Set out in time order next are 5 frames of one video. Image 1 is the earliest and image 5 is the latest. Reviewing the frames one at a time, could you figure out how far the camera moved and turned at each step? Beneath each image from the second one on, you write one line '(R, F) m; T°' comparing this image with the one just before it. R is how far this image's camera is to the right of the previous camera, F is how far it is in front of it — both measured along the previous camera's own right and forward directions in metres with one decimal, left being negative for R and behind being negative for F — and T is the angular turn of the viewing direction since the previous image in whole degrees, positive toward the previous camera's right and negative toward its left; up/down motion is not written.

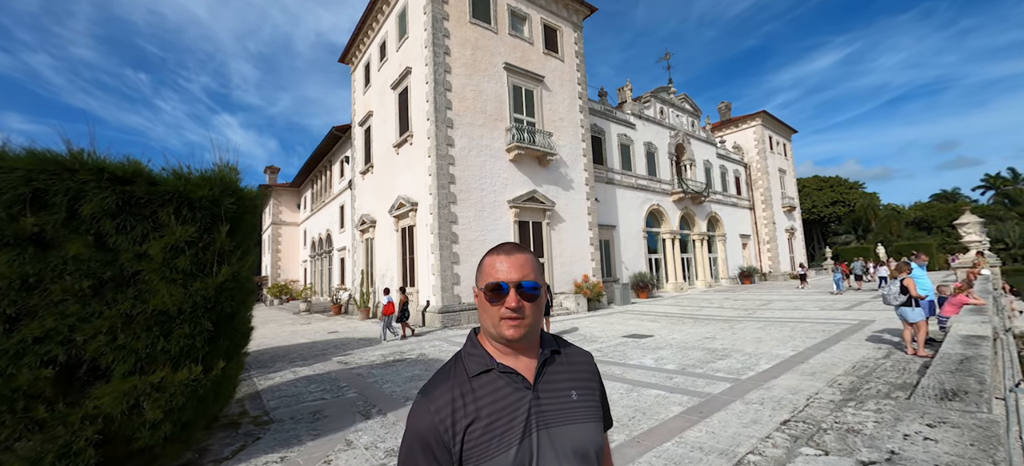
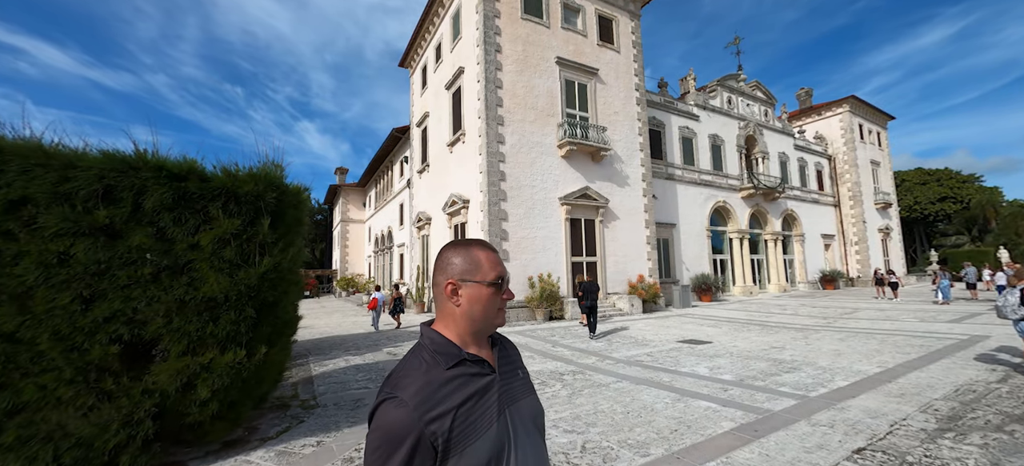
(+0.3, +0.2) m; -8°
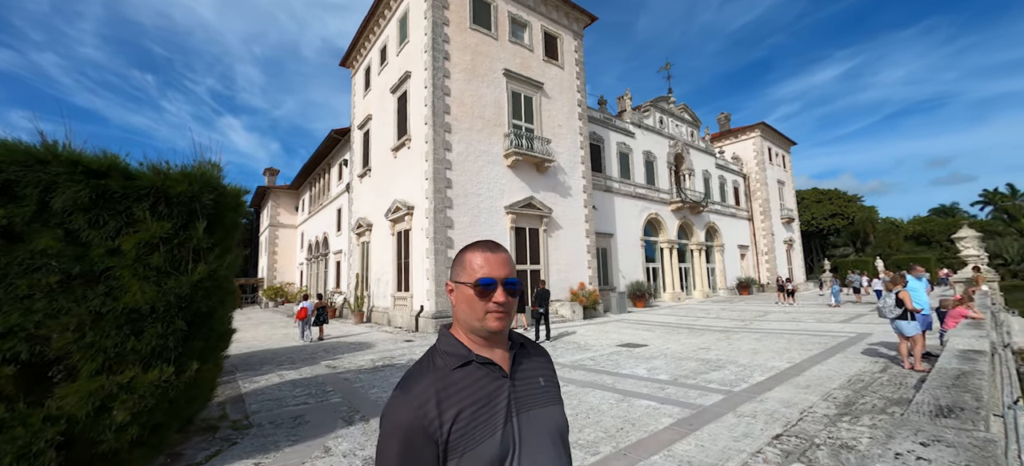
(-0.2, -0.1) m; +8°
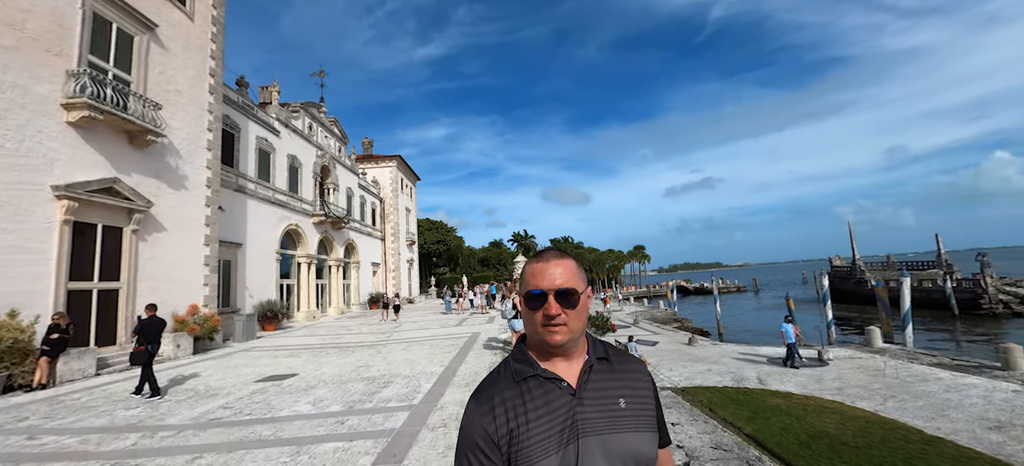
(-0.6, +1.2) m; +50°
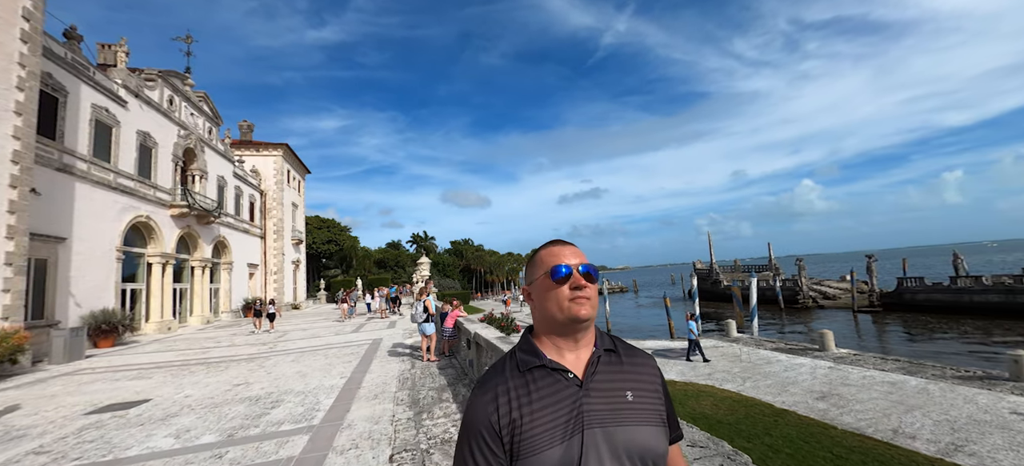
(-0.3, +0.4) m; +14°
